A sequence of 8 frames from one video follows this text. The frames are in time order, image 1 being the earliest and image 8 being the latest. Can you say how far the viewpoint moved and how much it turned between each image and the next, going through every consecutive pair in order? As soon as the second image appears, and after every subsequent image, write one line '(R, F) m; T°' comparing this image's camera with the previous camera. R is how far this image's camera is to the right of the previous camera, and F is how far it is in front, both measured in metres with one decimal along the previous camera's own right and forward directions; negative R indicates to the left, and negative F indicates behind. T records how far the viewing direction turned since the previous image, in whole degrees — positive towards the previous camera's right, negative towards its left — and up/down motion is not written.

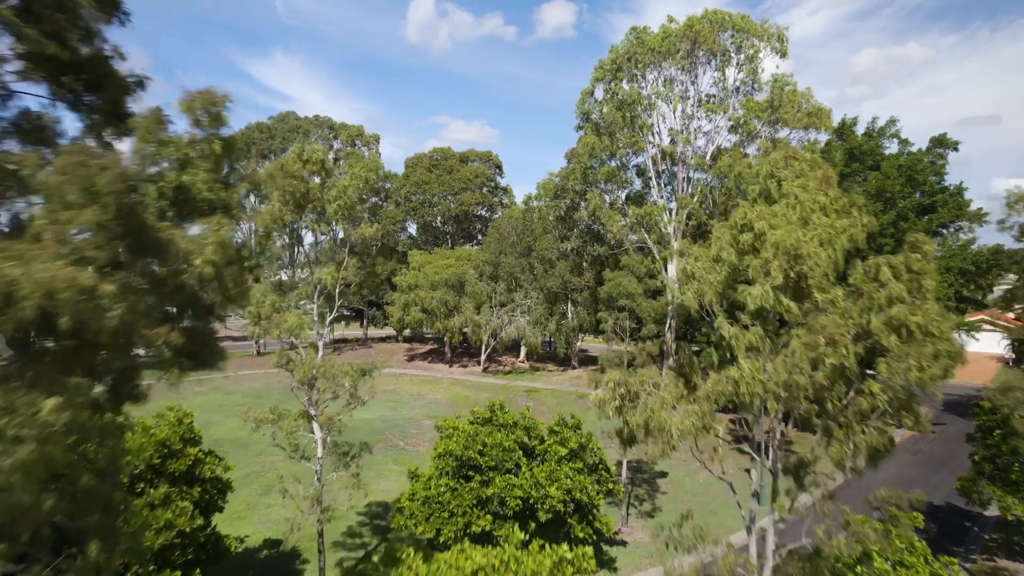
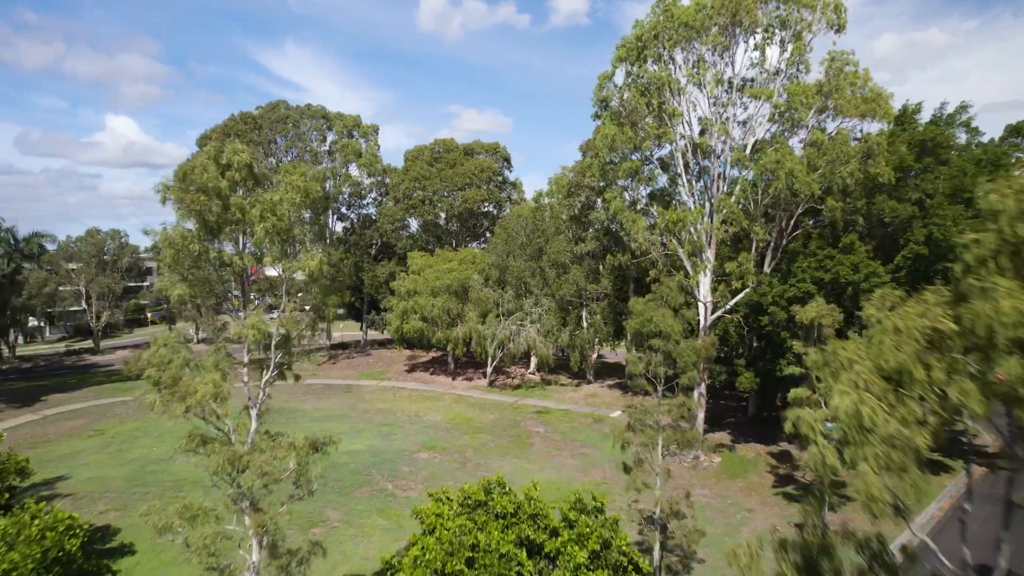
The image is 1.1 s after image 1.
(+0.1, +2.7) m; -1°
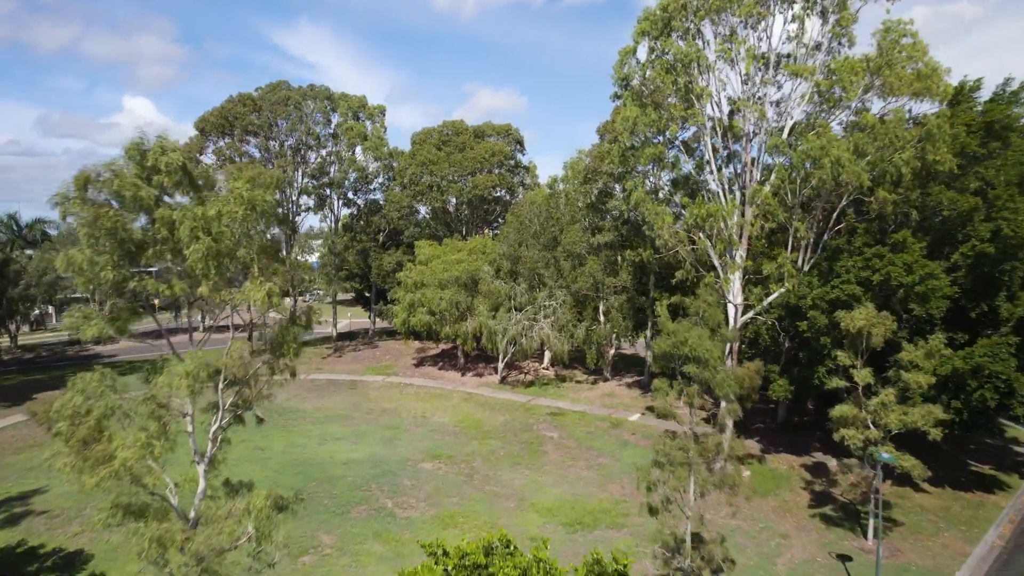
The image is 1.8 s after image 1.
(+0.1, +1.5) m; -1°
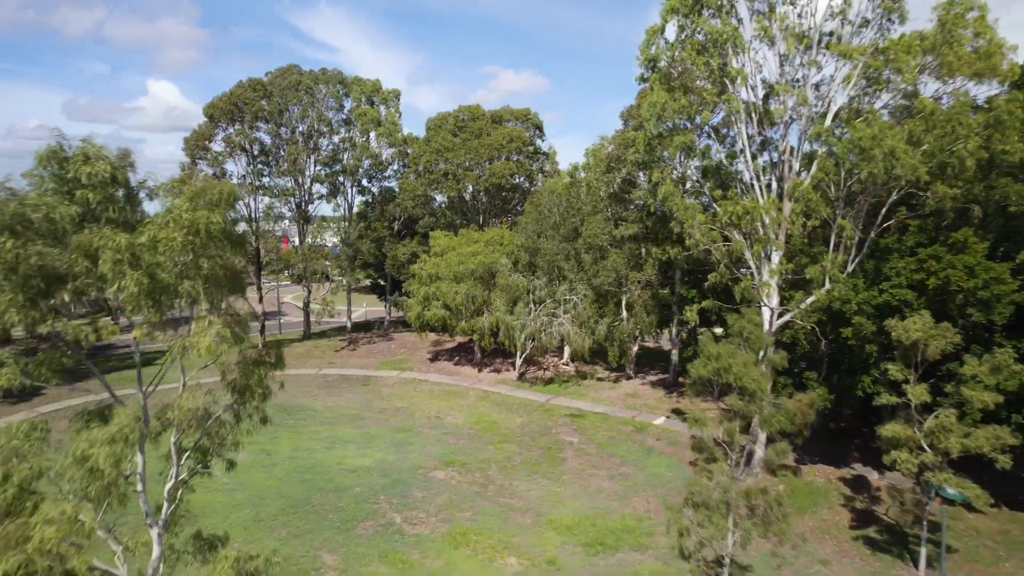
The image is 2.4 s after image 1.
(+0.1, +1.1) m; -2°
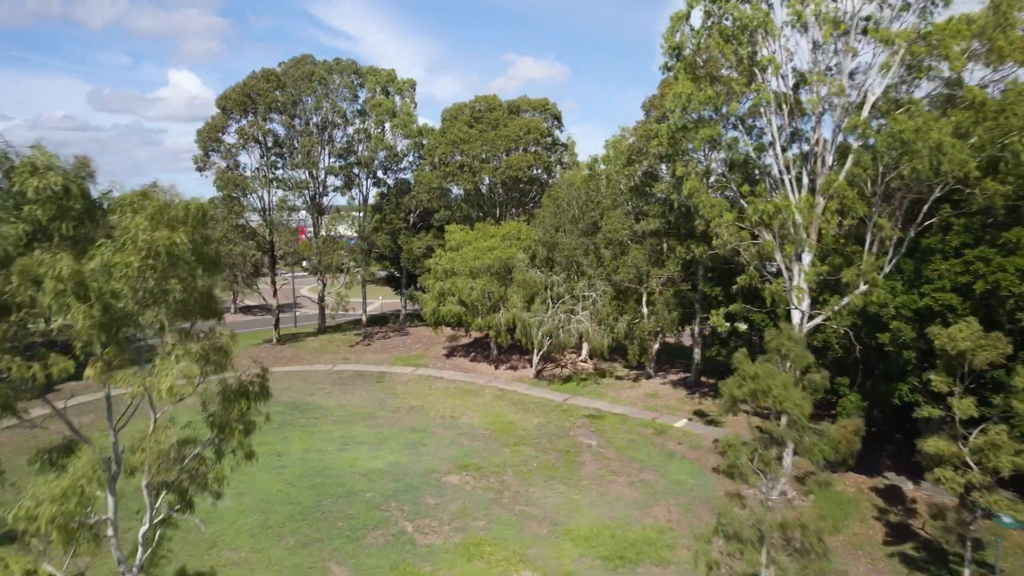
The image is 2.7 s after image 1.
(0.0, +0.6) m; -2°
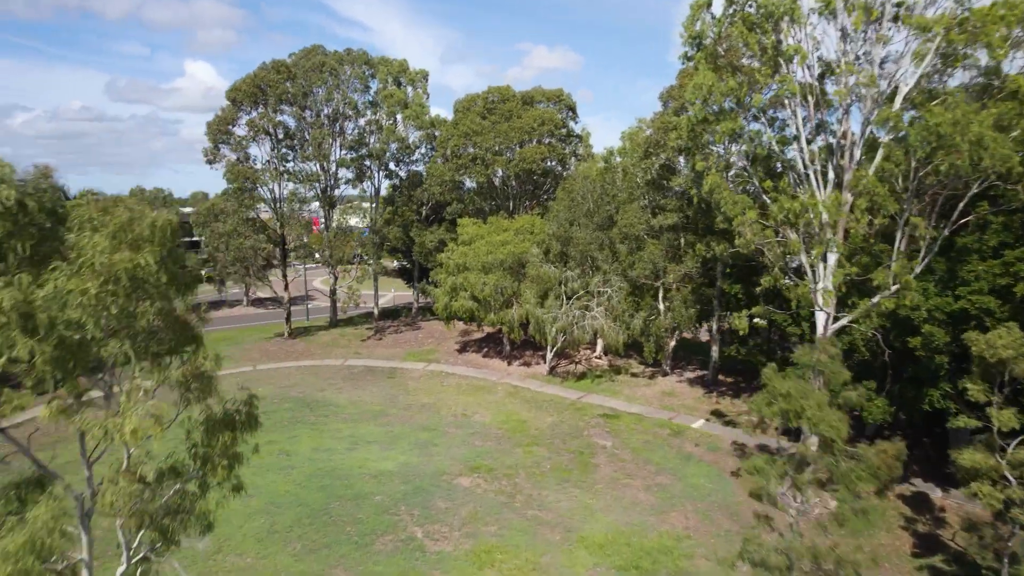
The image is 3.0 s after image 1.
(0.0, +0.4) m; -1°
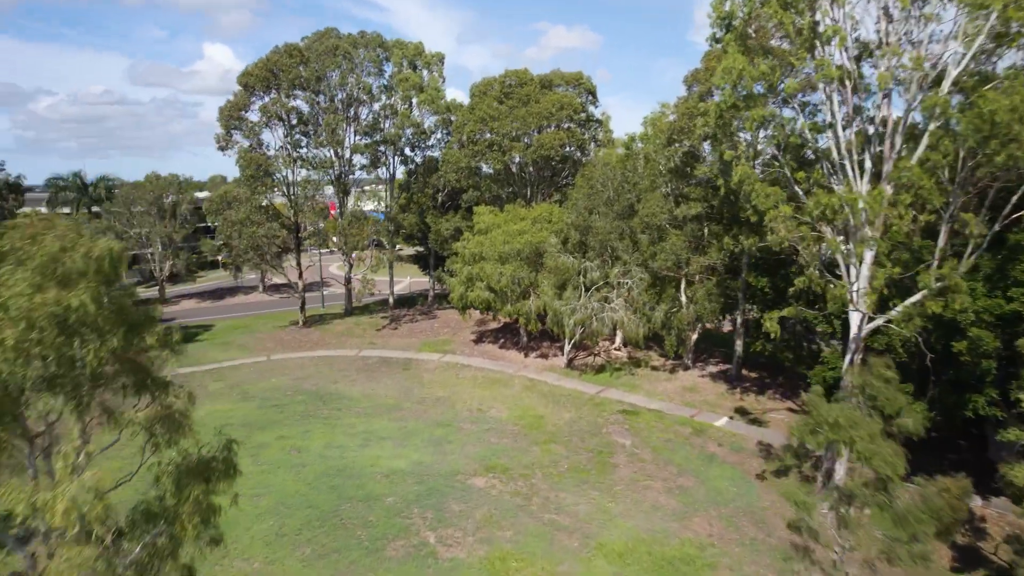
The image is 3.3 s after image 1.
(0.0, +0.6) m; -2°
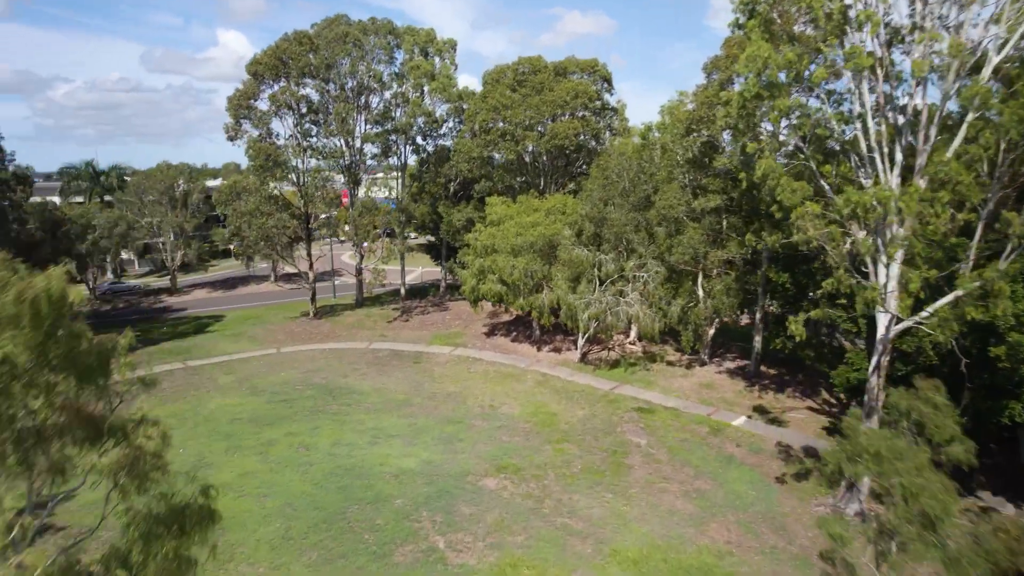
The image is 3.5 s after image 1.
(0.0, +0.4) m; -1°
